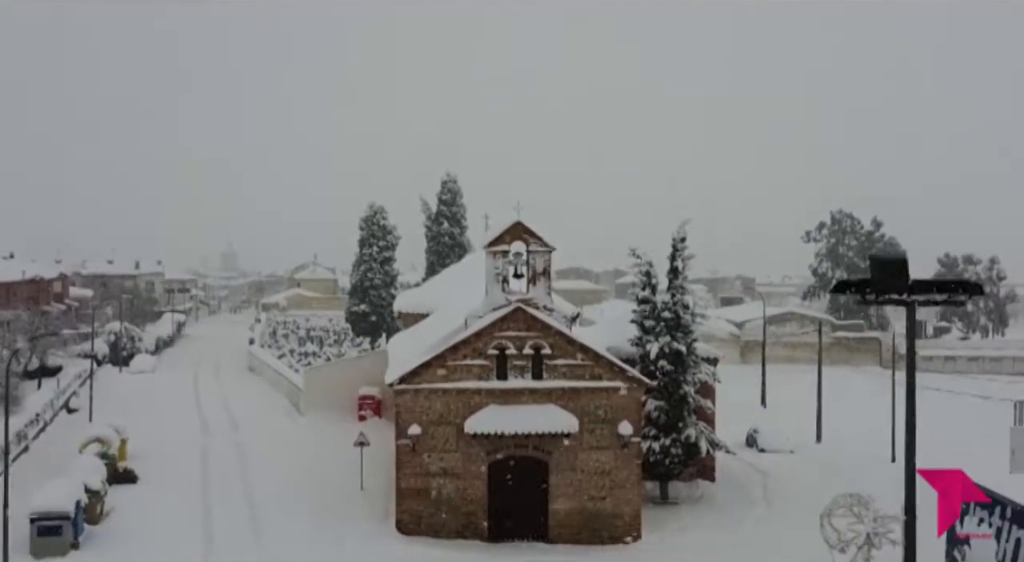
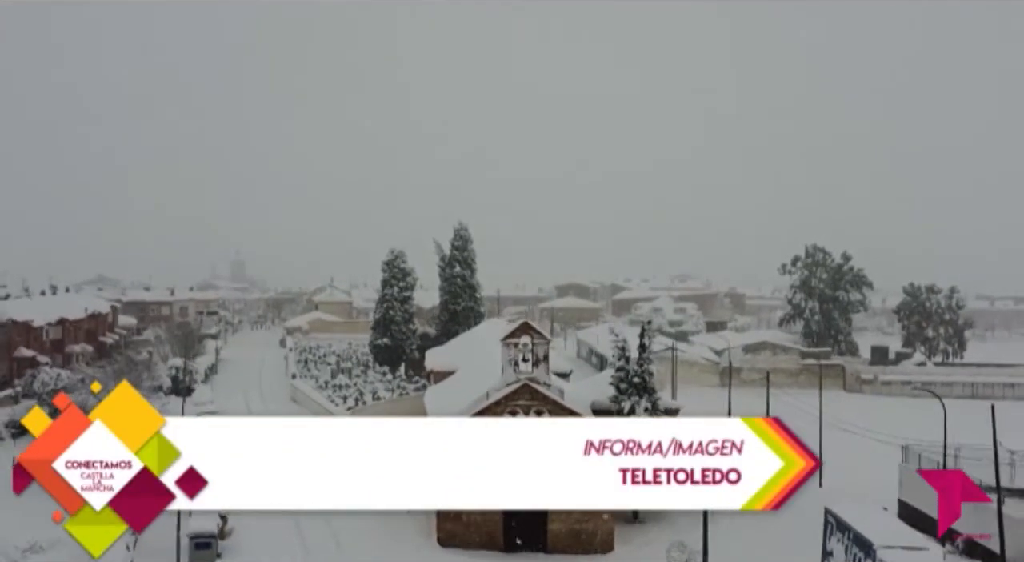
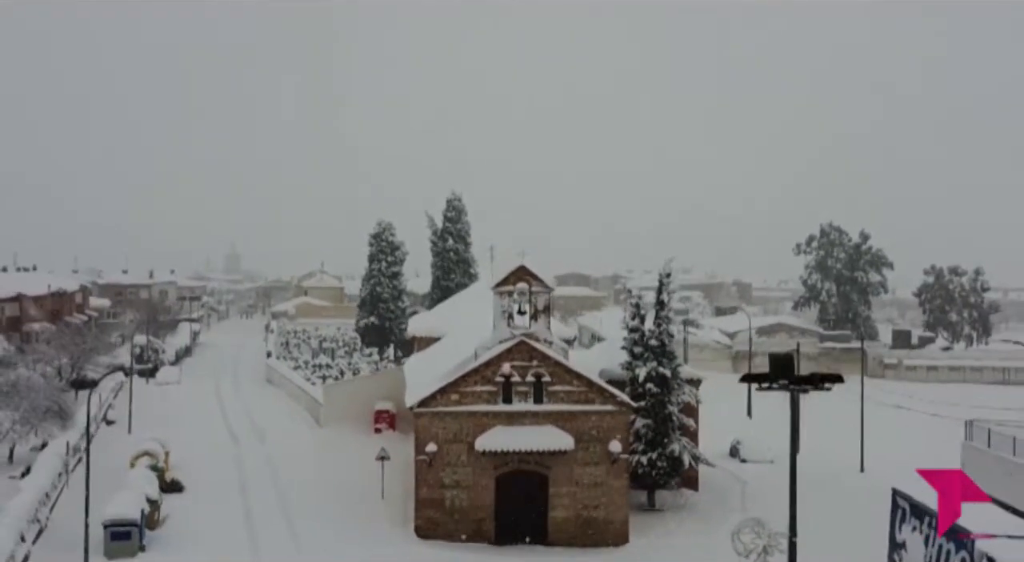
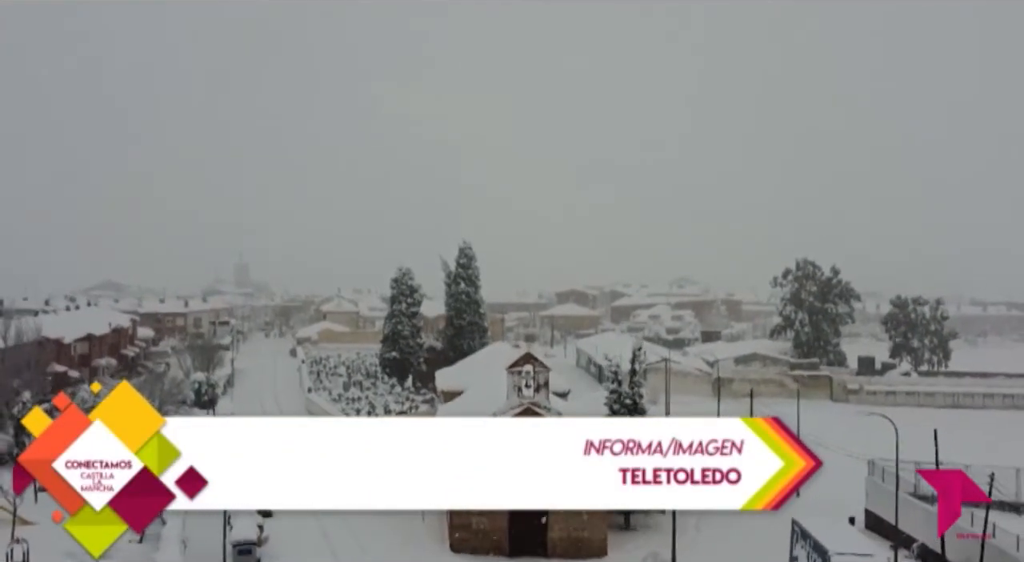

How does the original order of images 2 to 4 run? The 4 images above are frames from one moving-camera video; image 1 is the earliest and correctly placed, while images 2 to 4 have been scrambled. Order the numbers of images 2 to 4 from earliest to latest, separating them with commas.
3, 2, 4
